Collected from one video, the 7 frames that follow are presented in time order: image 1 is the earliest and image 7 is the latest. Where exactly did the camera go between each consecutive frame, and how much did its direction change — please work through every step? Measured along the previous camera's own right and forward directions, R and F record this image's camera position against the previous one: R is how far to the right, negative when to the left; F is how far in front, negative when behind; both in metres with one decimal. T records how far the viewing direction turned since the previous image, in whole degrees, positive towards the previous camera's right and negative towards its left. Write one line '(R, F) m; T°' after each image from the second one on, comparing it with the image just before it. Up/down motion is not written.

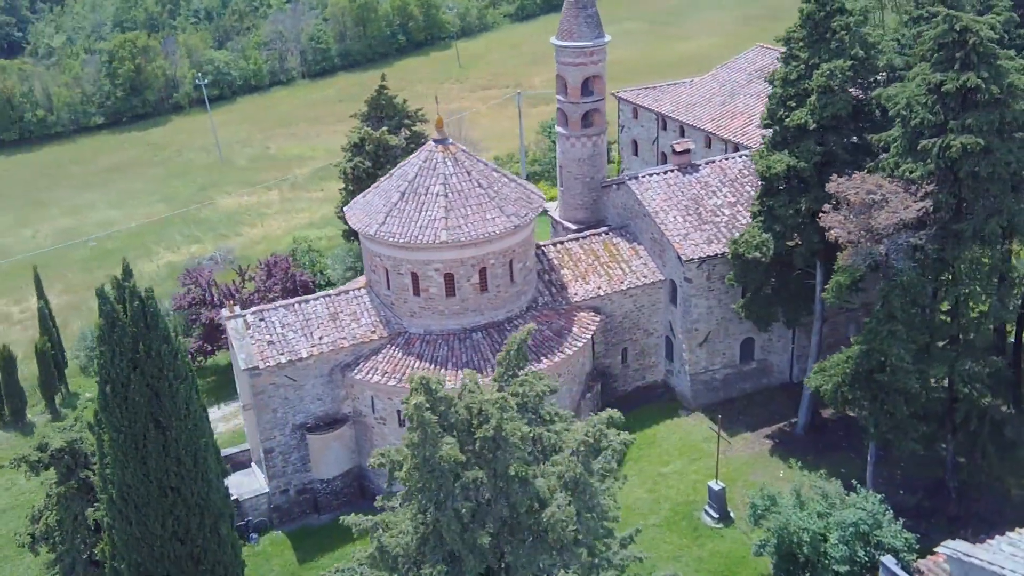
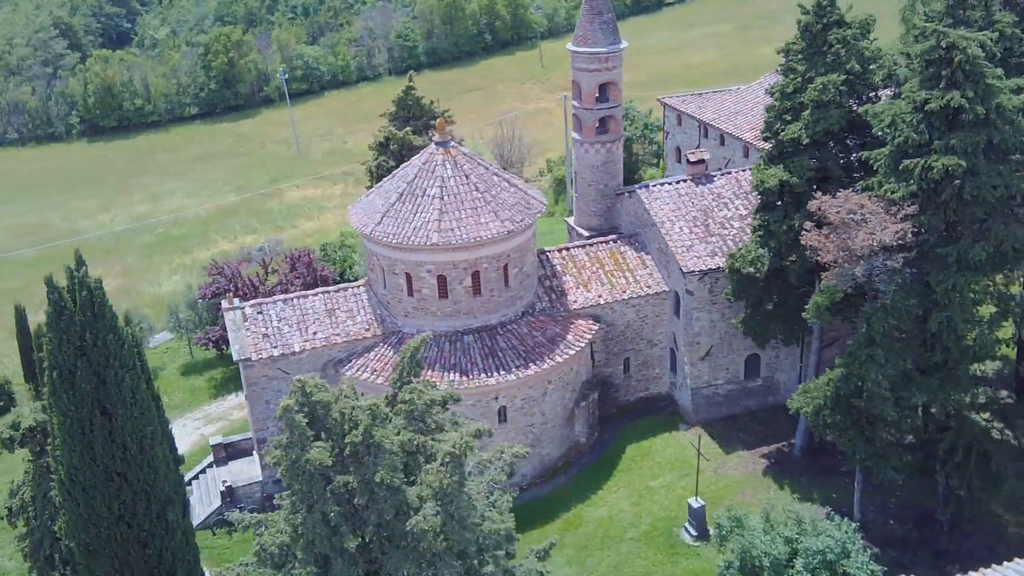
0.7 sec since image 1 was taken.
(+2.9, +0.1) m; -5°
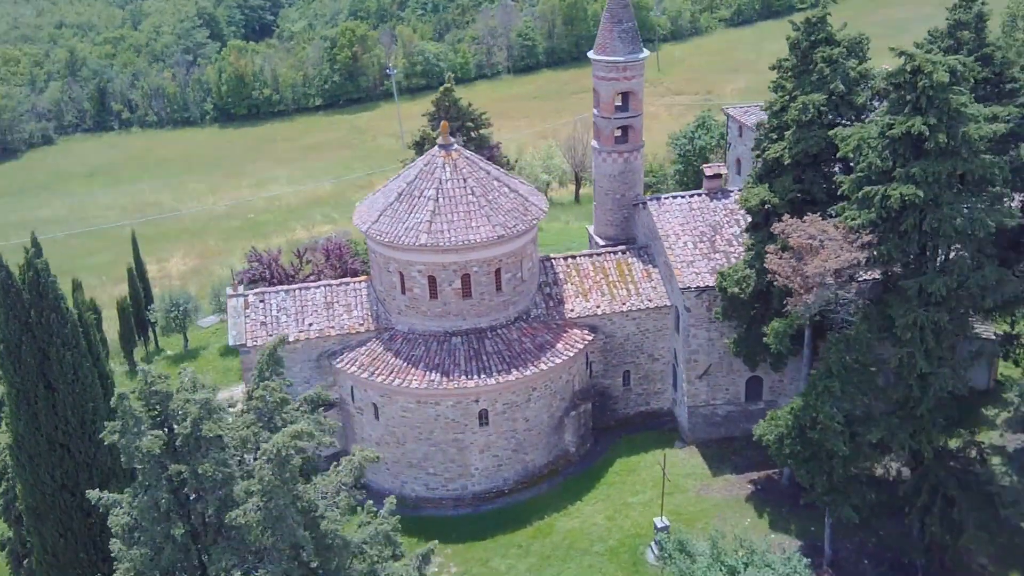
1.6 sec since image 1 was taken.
(+4.1, +0.1) m; -7°
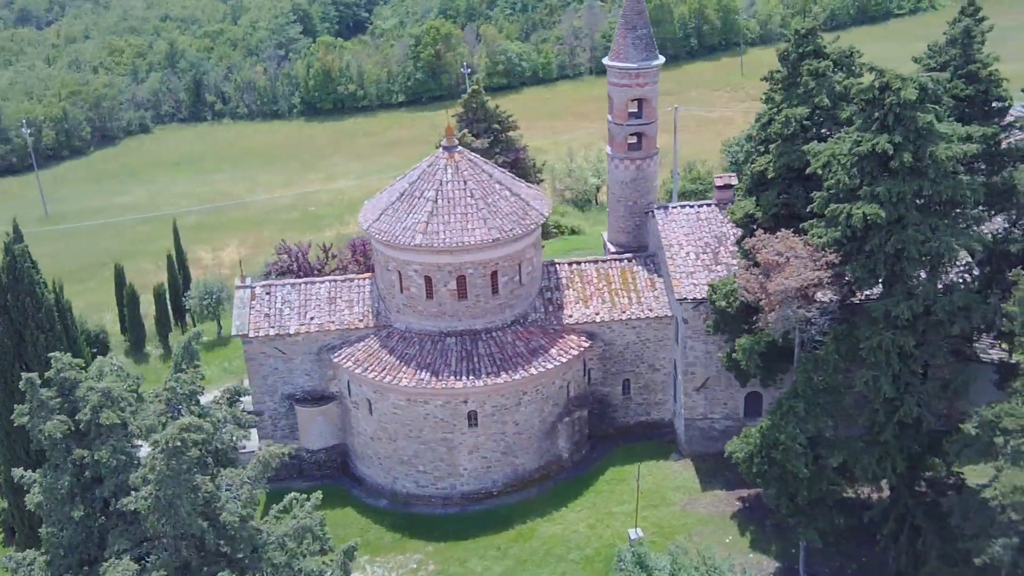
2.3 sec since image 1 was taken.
(+2.8, 0.0) m; -5°
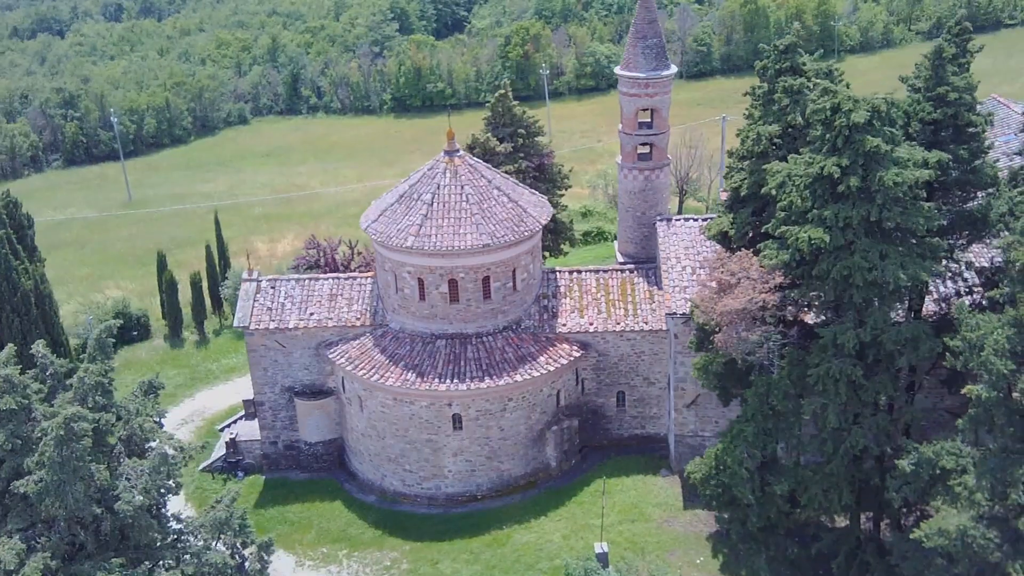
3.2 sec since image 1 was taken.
(+3.2, +0.1) m; -6°
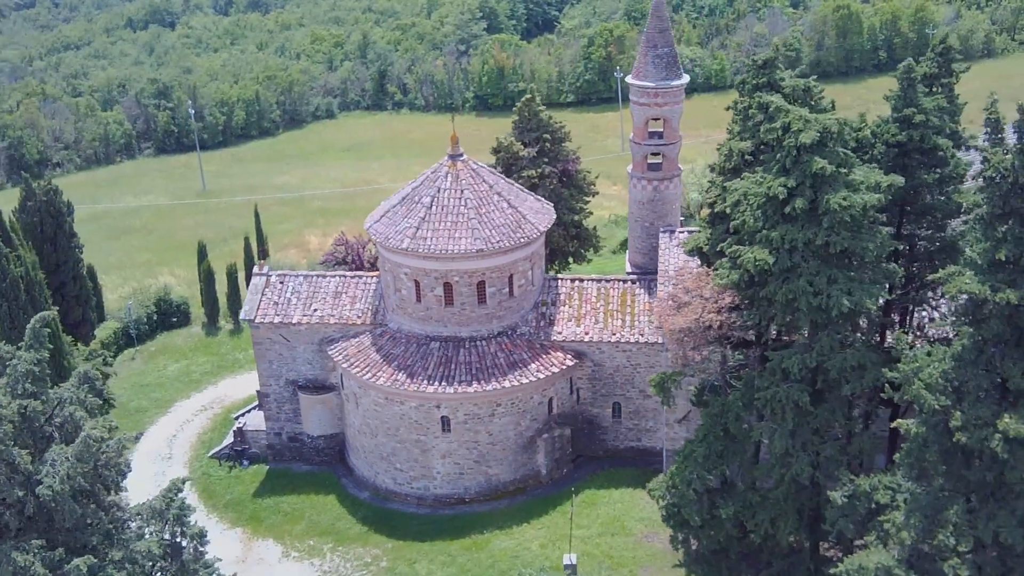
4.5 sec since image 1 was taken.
(+2.9, +0.1) m; -5°
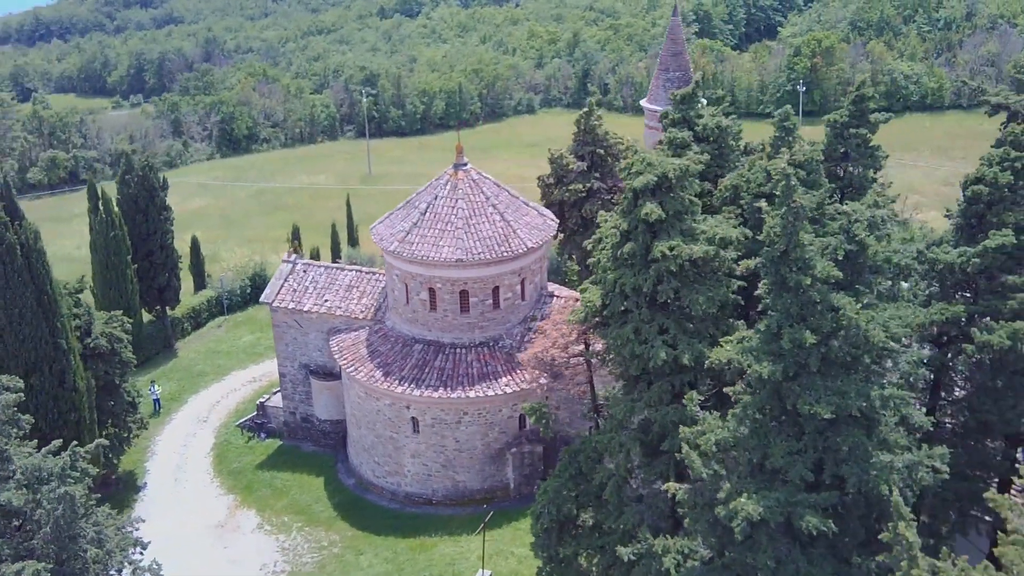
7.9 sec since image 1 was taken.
(+7.1, +0.5) m; -13°
